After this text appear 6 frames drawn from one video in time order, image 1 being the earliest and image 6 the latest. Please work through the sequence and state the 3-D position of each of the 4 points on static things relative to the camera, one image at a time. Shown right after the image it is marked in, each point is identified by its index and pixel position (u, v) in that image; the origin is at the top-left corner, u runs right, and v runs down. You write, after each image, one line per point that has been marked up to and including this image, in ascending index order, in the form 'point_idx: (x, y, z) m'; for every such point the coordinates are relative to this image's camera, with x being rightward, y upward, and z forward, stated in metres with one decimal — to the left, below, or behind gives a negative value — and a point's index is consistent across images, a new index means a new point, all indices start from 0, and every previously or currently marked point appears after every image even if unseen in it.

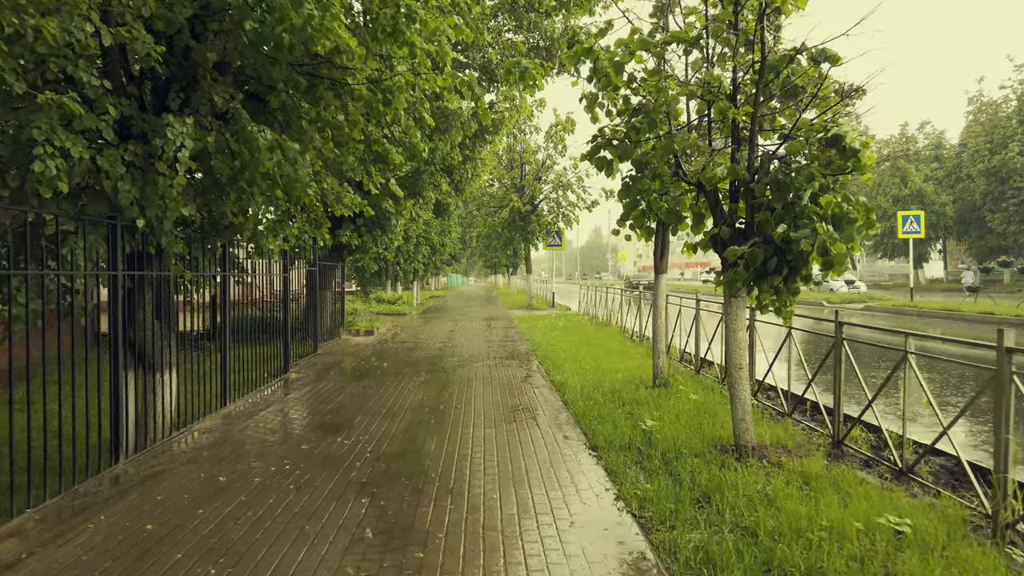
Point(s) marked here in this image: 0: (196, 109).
0: (-2.5, +1.4, +5.8) m
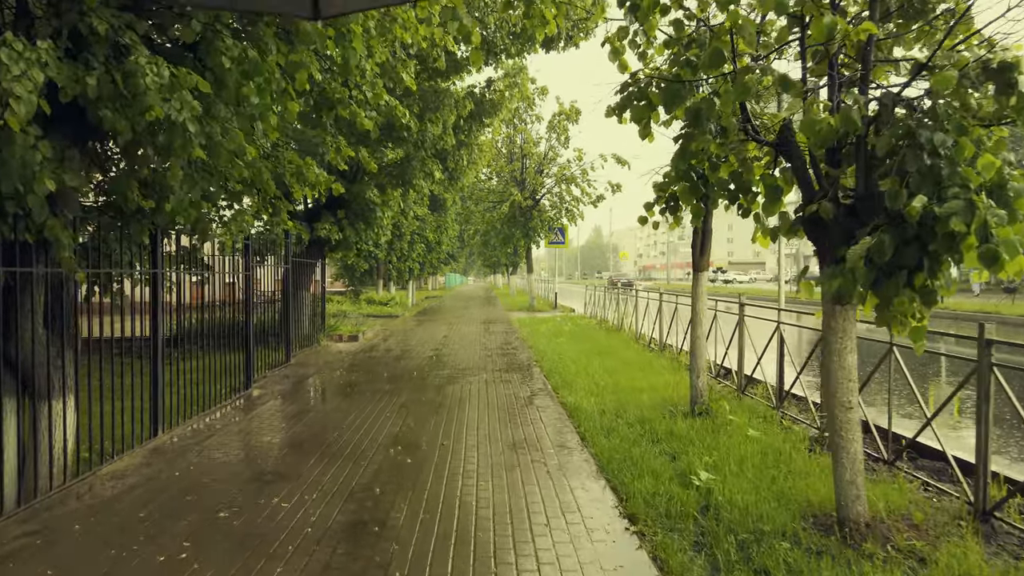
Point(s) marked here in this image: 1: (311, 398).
0: (-2.4, +1.4, +4.2) m
1: (-2.5, -1.3, +9.4) m
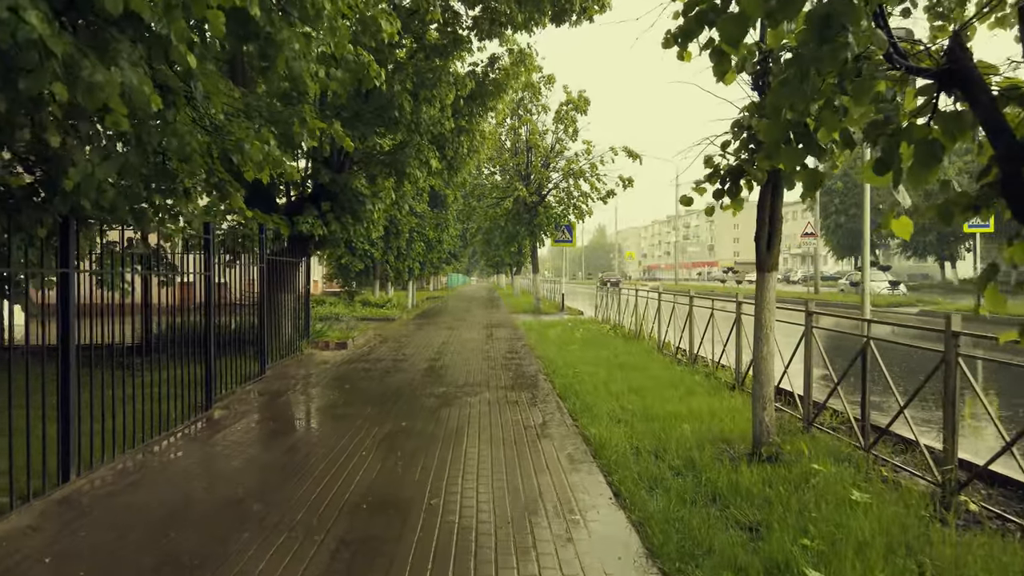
0: (-2.4, +1.3, +2.8) m
1: (-2.4, -1.4, +8.0) m
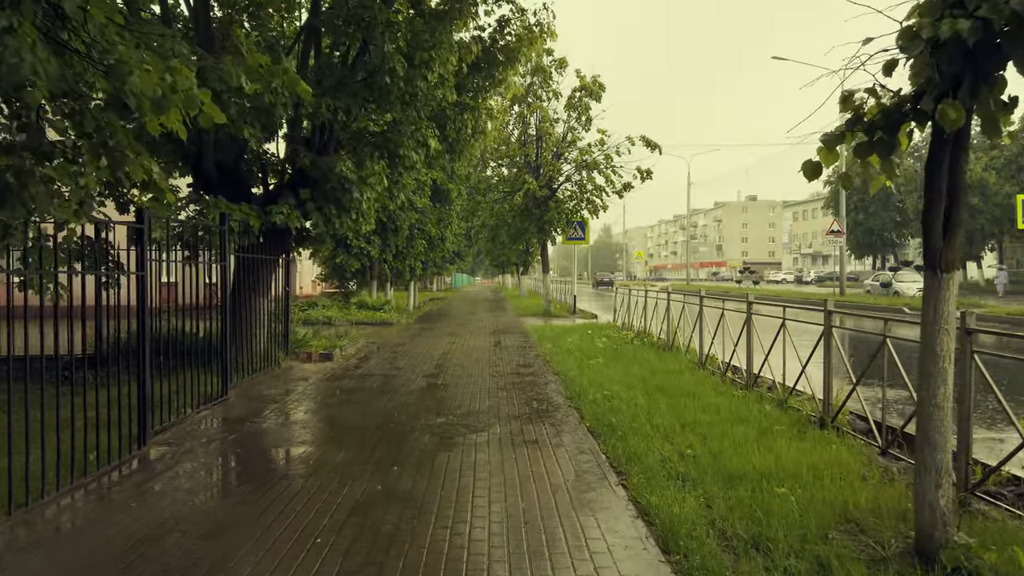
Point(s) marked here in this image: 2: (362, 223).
0: (-2.3, +1.3, +1.1) m
1: (-2.3, -1.4, +6.3) m
2: (-2.1, +0.9, +10.5) m
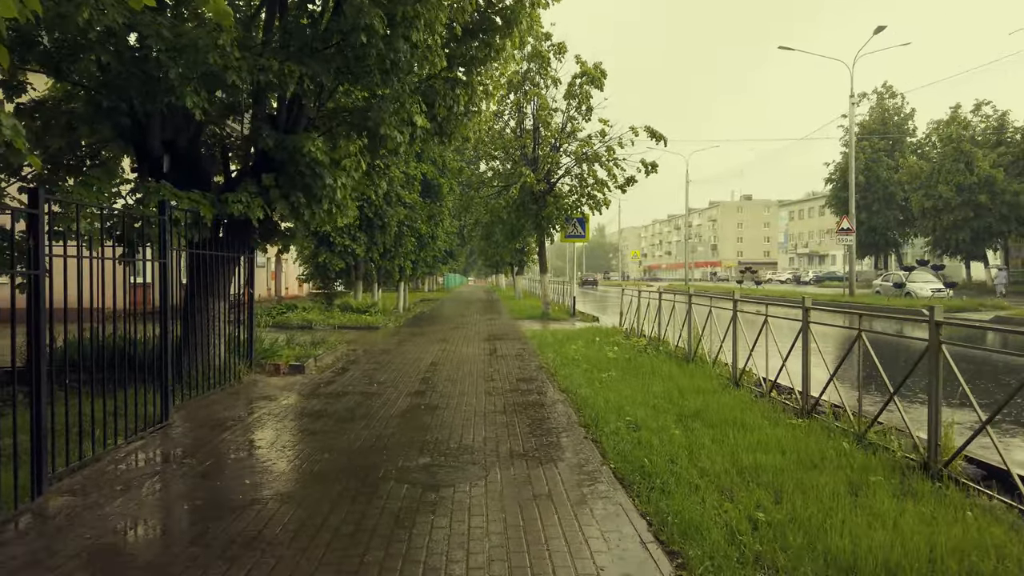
0: (-2.2, +1.3, -0.3) m
1: (-2.3, -1.4, +4.9) m
2: (-2.2, +0.9, +9.1) m
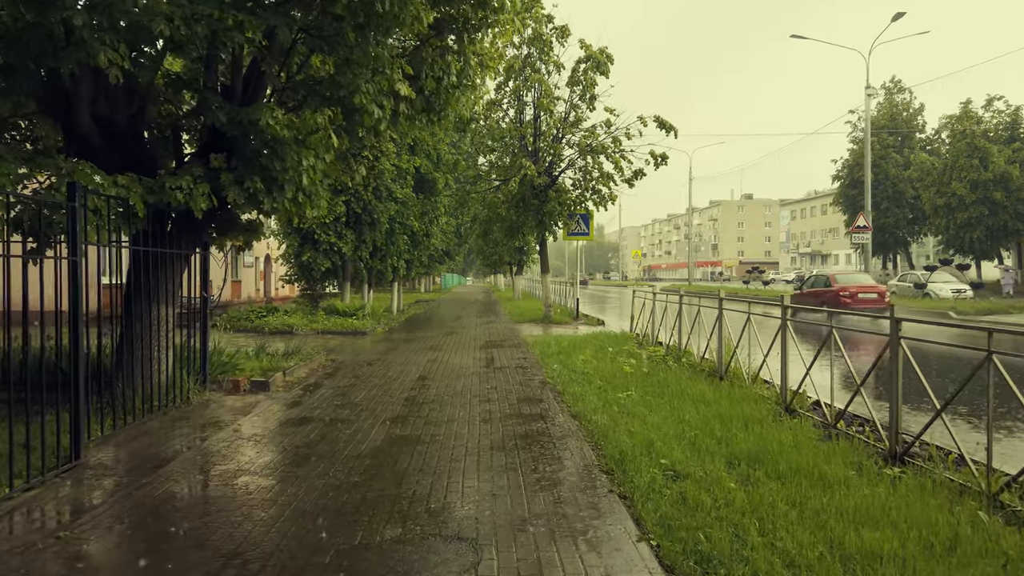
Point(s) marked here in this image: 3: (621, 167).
0: (-2.2, +1.3, -1.7) m
1: (-2.3, -1.4, +3.5) m
2: (-2.2, +0.9, +7.8) m
3: (+2.7, +3.0, +18.4) m
